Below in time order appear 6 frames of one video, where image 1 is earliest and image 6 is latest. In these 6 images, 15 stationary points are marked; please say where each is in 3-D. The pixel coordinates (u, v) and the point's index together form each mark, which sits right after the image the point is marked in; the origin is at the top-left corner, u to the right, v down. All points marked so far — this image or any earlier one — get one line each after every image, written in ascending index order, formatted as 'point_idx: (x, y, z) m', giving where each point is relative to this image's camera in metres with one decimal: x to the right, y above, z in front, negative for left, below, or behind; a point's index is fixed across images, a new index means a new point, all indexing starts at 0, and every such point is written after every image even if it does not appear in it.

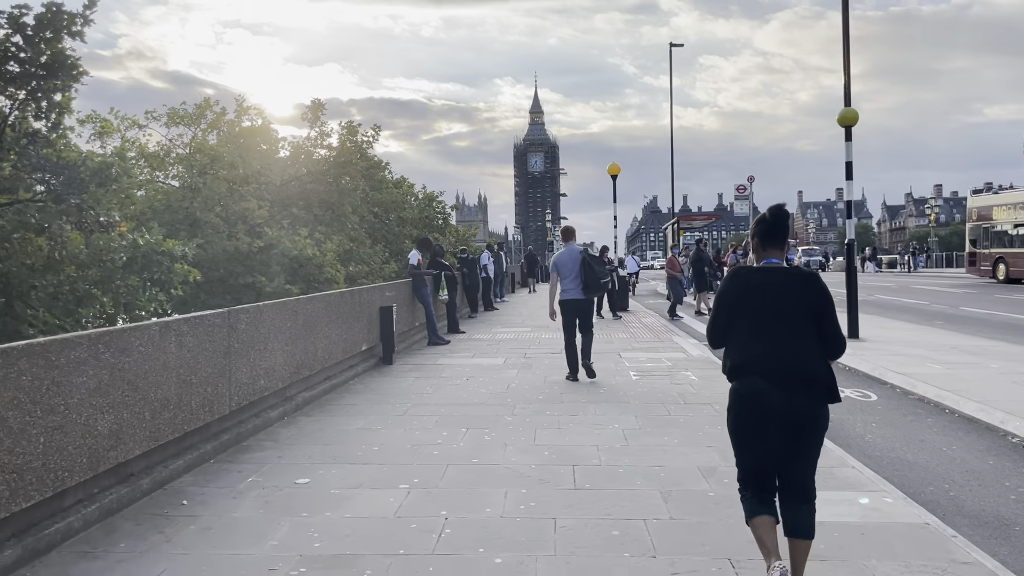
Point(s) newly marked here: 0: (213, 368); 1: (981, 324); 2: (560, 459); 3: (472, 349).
0: (-2.2, -0.6, +6.0) m
1: (+8.7, -0.7, +15.4) m
2: (+0.3, -1.2, +5.9) m
3: (-0.6, -0.9, +12.5) m
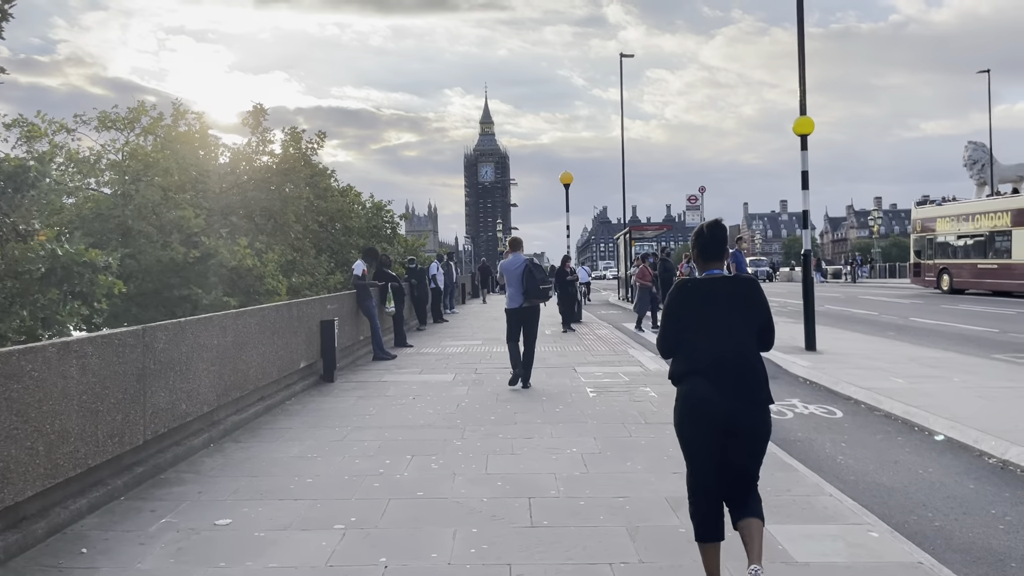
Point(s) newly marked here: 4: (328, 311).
0: (-2.5, -0.7, +5.4) m
1: (+7.8, -0.9, +15.4) m
2: (0.0, -1.3, +5.3) m
3: (-1.3, -1.1, +11.9) m
4: (-2.4, -0.3, +10.8) m
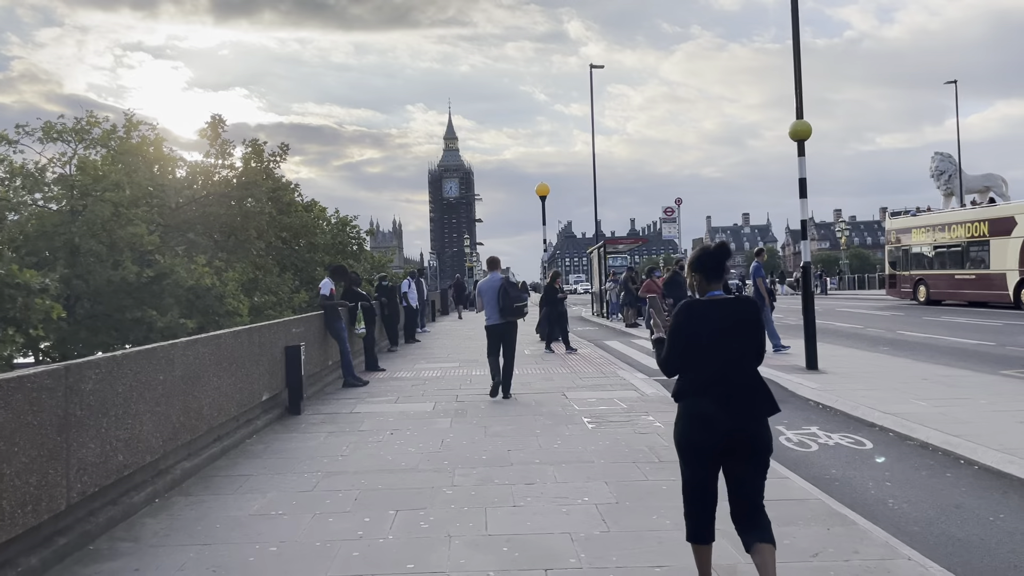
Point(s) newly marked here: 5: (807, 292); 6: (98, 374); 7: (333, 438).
0: (-2.4, -0.8, +4.3) m
1: (+7.4, -1.1, +14.7) m
2: (+0.1, -1.4, +4.4) m
3: (-1.6, -1.4, +10.9) m
4: (-2.6, -0.5, +9.7) m
5: (+4.2, -0.1, +11.8) m
6: (-2.5, -0.5, +4.9) m
7: (-1.7, -1.4, +7.8) m
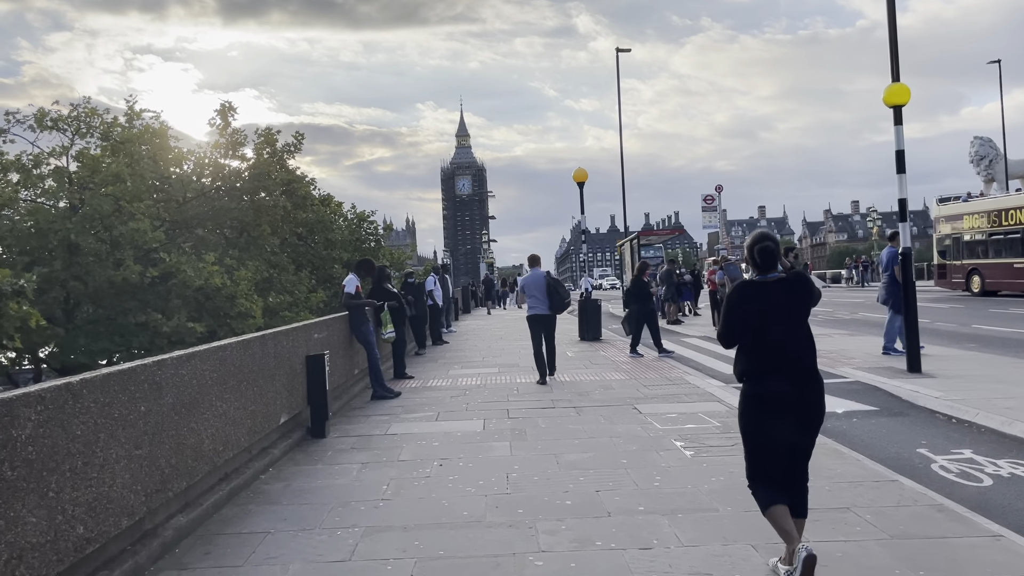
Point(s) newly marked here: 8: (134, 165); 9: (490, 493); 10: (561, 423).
0: (-1.9, -0.8, +2.8) m
1: (+8.1, -0.9, +13.0) m
2: (+0.6, -1.4, +2.8) m
3: (-0.9, -1.3, +9.4) m
4: (-1.9, -0.5, +8.2) m
5: (+4.8, +0.1, +10.2) m
6: (-1.9, -0.5, +3.4) m
7: (-1.1, -1.4, +6.2) m
8: (-8.6, +2.8, +19.0) m
9: (-0.2, -1.4, +5.5) m
10: (+0.5, -1.3, +7.9) m
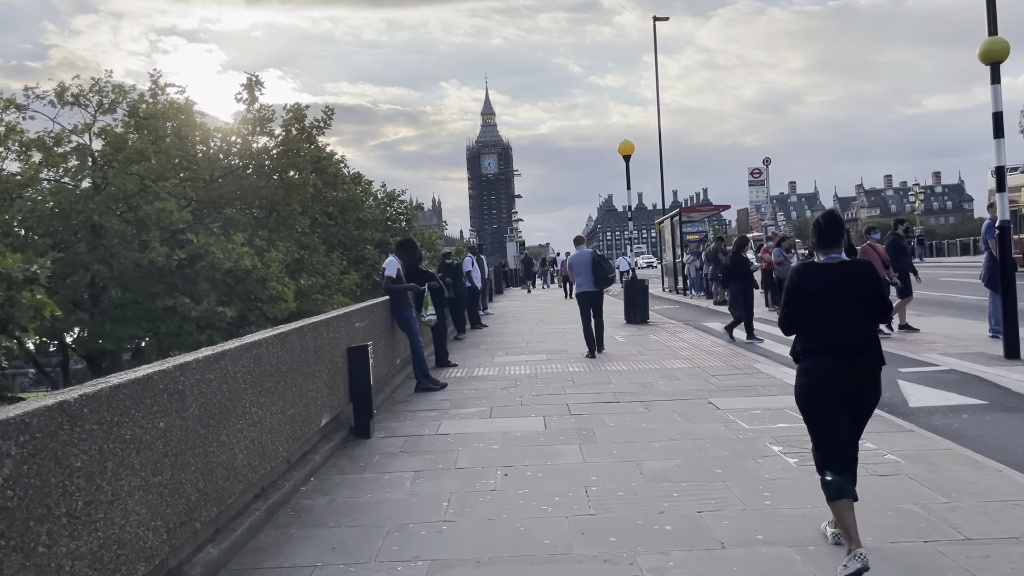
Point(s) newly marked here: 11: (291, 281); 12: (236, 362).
0: (-1.5, -0.8, +2.0) m
1: (+8.8, -0.6, +11.9) m
2: (+1.0, -1.4, +1.9) m
3: (-0.3, -1.1, +8.6) m
4: (-1.4, -0.4, +7.4) m
5: (+5.4, +0.3, +9.1) m
6: (-1.5, -0.5, +2.6) m
7: (-0.6, -1.3, +5.4) m
8: (-7.8, +3.2, +18.3) m
9: (+0.3, -1.3, +4.7) m
10: (+1.0, -1.1, +7.1) m
11: (-5.3, +0.2, +19.8) m
12: (-1.5, -0.4, +4.4) m
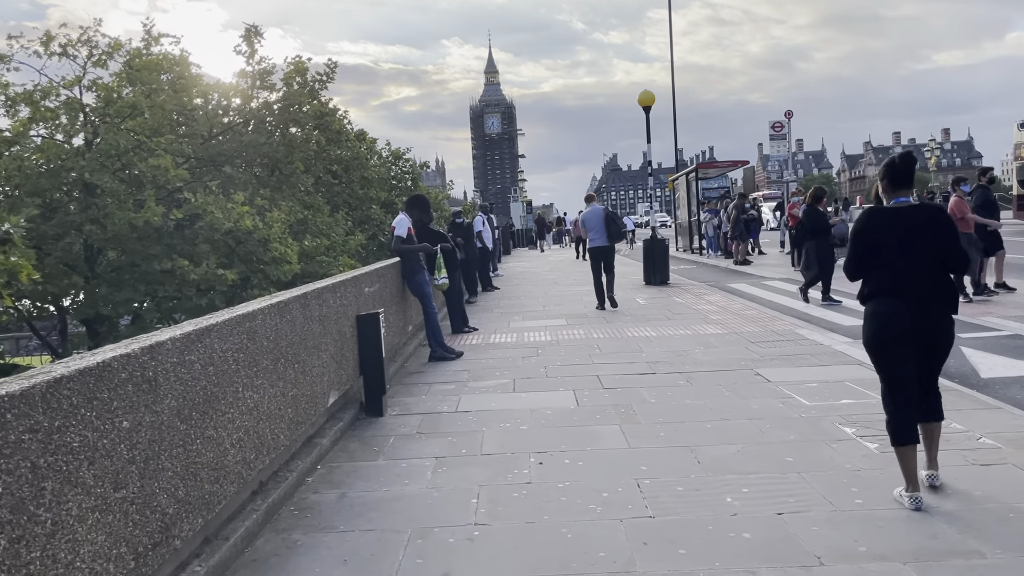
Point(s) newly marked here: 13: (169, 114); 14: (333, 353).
0: (-1.3, -0.8, +1.2) m
1: (+9.0, 0.0, +11.1) m
2: (+1.2, -1.3, +1.2) m
3: (-0.1, -0.8, +7.8) m
4: (-1.2, -0.1, +6.6) m
5: (+5.6, +0.7, +8.3) m
6: (-1.3, -0.4, +1.8) m
7: (-0.4, -1.1, +4.7) m
8: (-7.5, +3.9, +17.4) m
9: (+0.5, -1.1, +4.0) m
10: (+1.2, -0.8, +6.3) m
11: (-5.0, +1.0, +19.0) m
12: (-1.3, -0.2, +3.7) m
13: (-7.3, +3.7, +17.9) m
14: (-1.2, -0.4, +5.5) m
